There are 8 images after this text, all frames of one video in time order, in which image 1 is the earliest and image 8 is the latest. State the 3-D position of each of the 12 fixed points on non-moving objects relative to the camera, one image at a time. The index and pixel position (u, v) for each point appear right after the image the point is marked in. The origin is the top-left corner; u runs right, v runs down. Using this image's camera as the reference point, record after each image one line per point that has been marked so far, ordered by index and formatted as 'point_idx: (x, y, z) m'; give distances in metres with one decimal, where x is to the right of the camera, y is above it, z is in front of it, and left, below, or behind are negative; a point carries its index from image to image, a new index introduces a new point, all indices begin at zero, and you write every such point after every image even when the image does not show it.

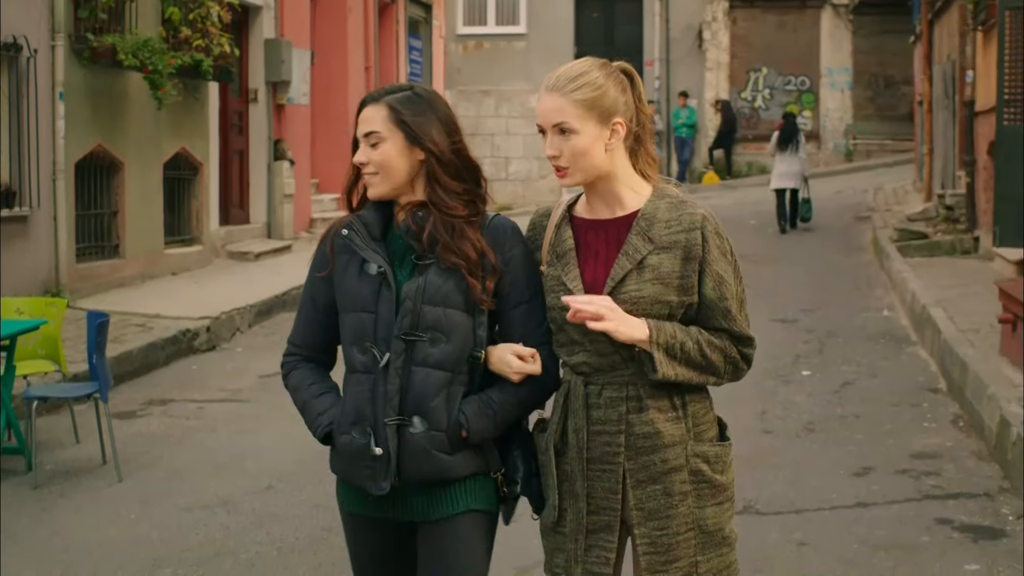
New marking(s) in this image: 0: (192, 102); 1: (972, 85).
0: (-3.1, +1.8, +14.5) m
1: (+5.0, +2.2, +16.0) m
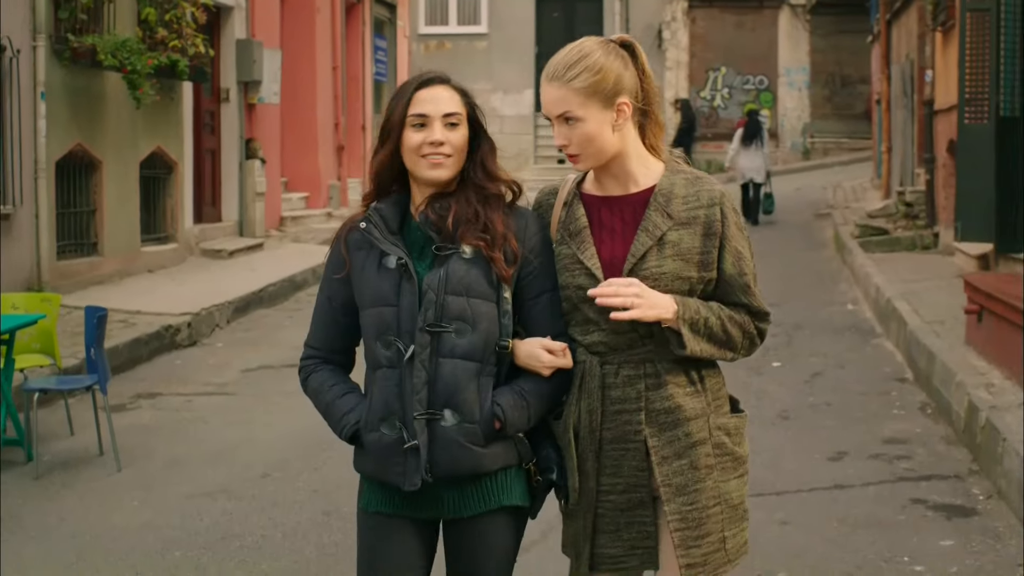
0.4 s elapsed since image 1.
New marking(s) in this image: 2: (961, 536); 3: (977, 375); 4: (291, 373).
0: (-3.4, +1.8, +14.6) m
1: (+4.7, +2.3, +16.4) m
2: (+1.9, -1.1, +6.2) m
3: (+2.6, -0.5, +8.2) m
4: (-1.6, -0.6, +10.6) m
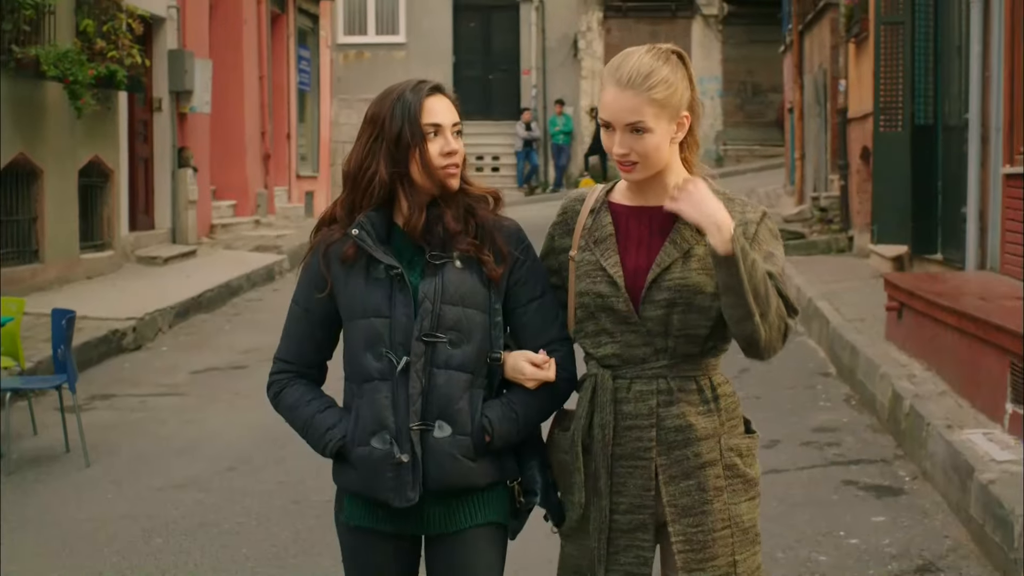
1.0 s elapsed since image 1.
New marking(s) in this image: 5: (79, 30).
0: (-4.1, +1.8, +14.8) m
1: (+3.9, +2.3, +17.0) m
2: (+1.7, -1.0, +6.7) m
3: (+2.3, -0.5, +8.7) m
4: (-2.0, -0.6, +10.9) m
5: (-4.1, +2.4, +13.7) m
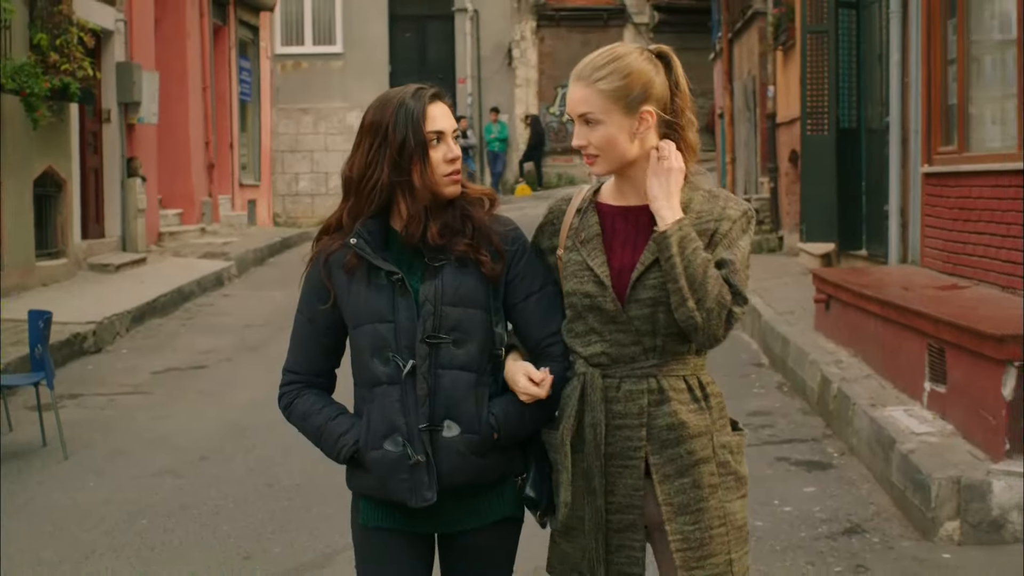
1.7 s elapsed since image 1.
0: (-4.7, +1.7, +15.1) m
1: (+3.2, +2.3, +17.7) m
2: (+1.5, -1.0, +7.3) m
3: (+2.0, -0.4, +9.4) m
4: (-2.4, -0.7, +11.3) m
5: (-4.6, +2.4, +14.1) m
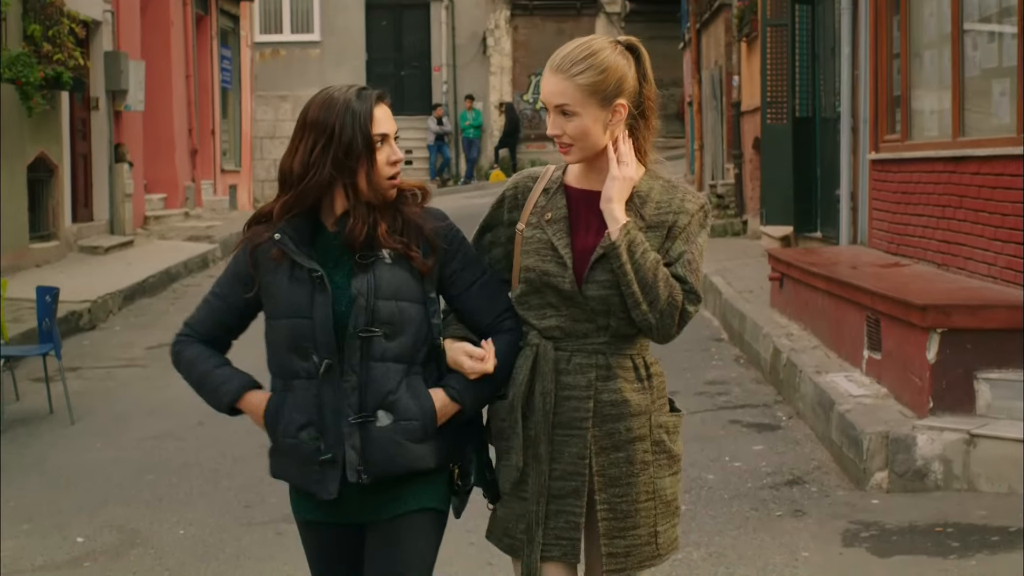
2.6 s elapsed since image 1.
0: (-5.0, +1.9, +15.7) m
1: (+2.9, +2.5, +18.5) m
2: (+1.4, -0.8, +8.0) m
3: (+1.9, -0.3, +10.1) m
4: (-2.6, -0.5, +11.9) m
5: (-4.9, +2.6, +14.7) m
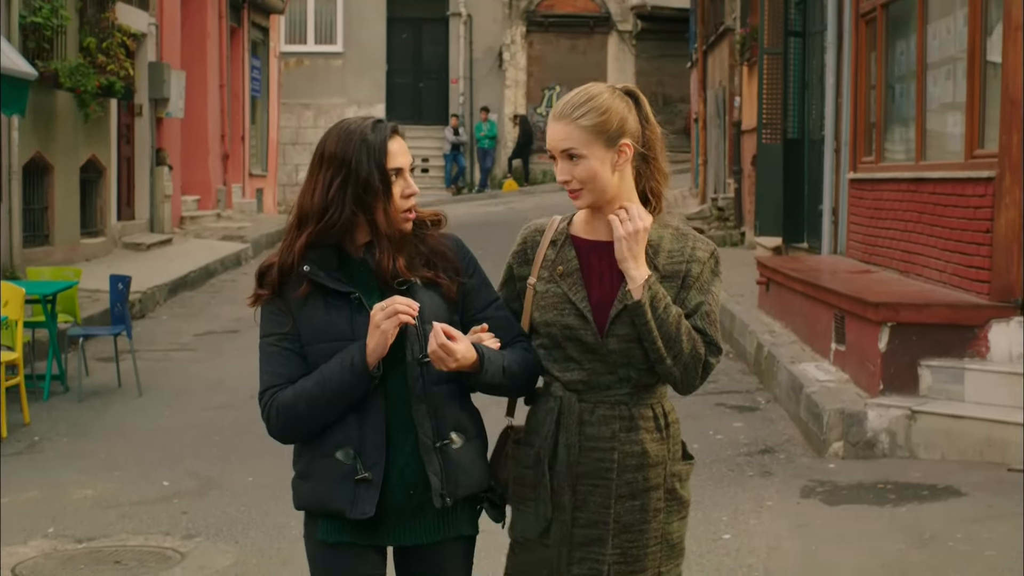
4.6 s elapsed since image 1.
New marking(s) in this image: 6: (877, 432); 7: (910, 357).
0: (-4.8, +2.0, +17.0) m
1: (+3.1, +2.4, +19.7) m
2: (+1.5, -0.8, +9.3) m
3: (+2.0, -0.3, +11.3) m
4: (-2.5, -0.4, +13.2) m
5: (-4.7, +2.6, +16.0) m
6: (+2.0, -0.8, +7.9) m
7: (+2.2, -0.4, +8.1) m
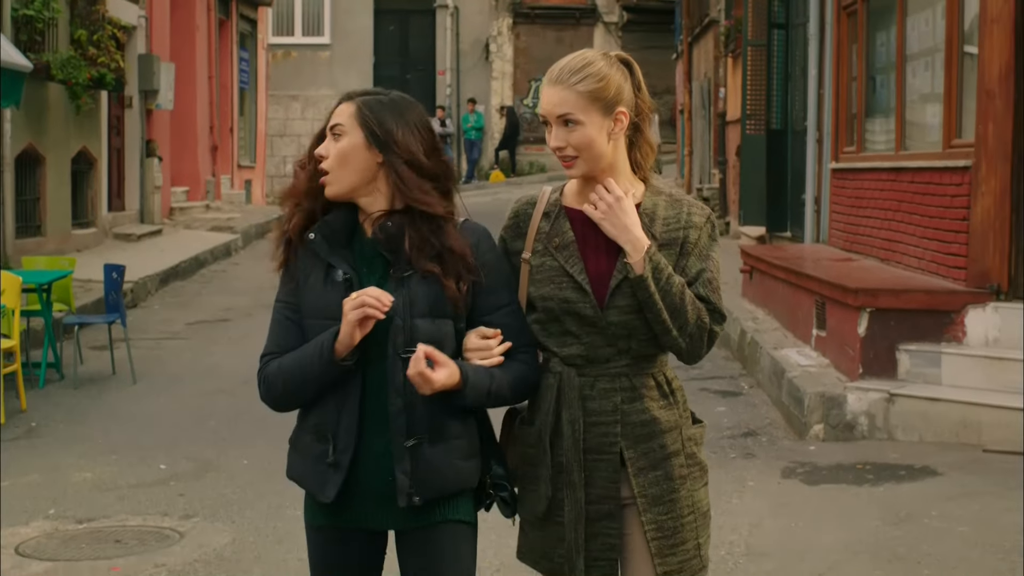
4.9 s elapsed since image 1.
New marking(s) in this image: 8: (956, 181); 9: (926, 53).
0: (-4.9, +2.1, +17.2) m
1: (+2.9, +2.6, +19.9) m
2: (+1.4, -0.8, +9.5) m
3: (+1.9, -0.2, +11.5) m
4: (-2.6, -0.3, +13.4) m
5: (-4.8, +2.8, +16.1) m
6: (+1.9, -0.7, +8.1) m
7: (+2.1, -0.3, +8.3) m
8: (+2.7, +0.6, +8.8) m
9: (+2.8, +1.6, +9.8) m
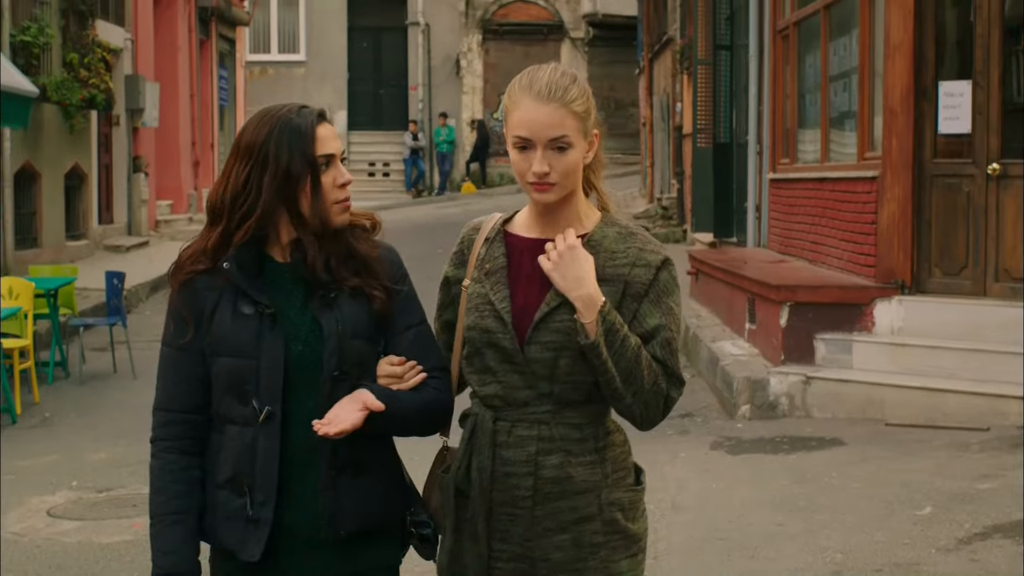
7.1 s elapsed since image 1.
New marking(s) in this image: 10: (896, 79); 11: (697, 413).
0: (-5.4, +2.0, +18.2) m
1: (+2.4, +2.5, +21.1) m
2: (+1.2, -0.8, +10.6) m
3: (+1.6, -0.2, +12.7) m
4: (-2.9, -0.4, +14.4) m
5: (-5.2, +2.7, +17.1) m
6: (+1.7, -0.7, +9.2) m
7: (+1.9, -0.3, +9.4) m
8: (+2.4, +0.7, +9.9) m
9: (+2.5, +1.6, +11.0) m
10: (+2.5, +1.4, +9.5) m
11: (+1.2, -0.8, +9.7) m
